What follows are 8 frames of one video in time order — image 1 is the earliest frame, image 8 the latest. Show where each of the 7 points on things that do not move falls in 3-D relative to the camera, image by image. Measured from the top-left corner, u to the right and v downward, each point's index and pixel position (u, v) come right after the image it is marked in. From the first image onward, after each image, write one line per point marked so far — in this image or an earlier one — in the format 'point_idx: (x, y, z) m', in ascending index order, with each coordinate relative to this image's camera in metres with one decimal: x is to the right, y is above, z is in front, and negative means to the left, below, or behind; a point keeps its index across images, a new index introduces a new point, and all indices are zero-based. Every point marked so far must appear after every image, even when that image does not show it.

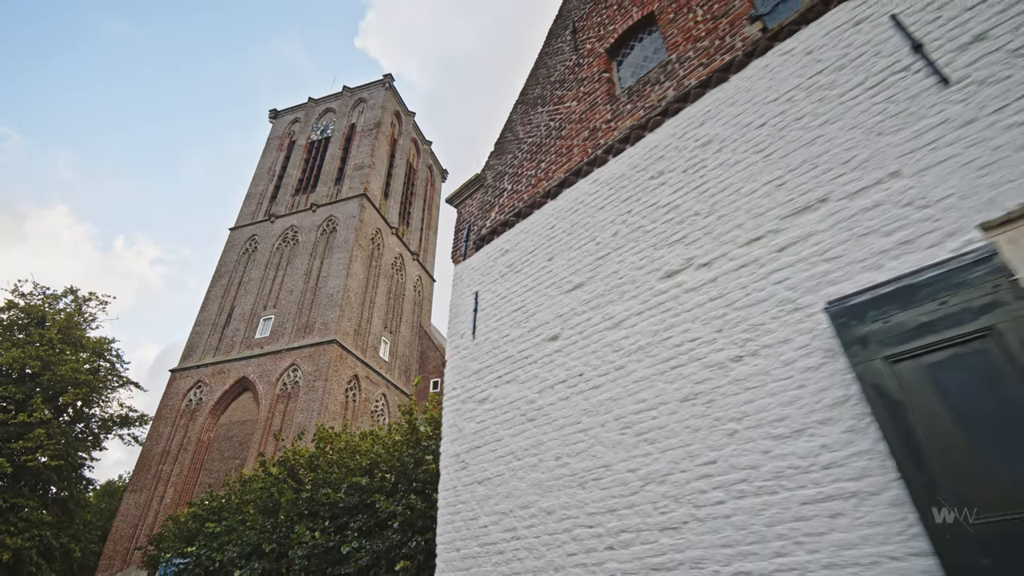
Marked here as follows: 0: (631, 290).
0: (+0.7, 0.0, +3.1) m
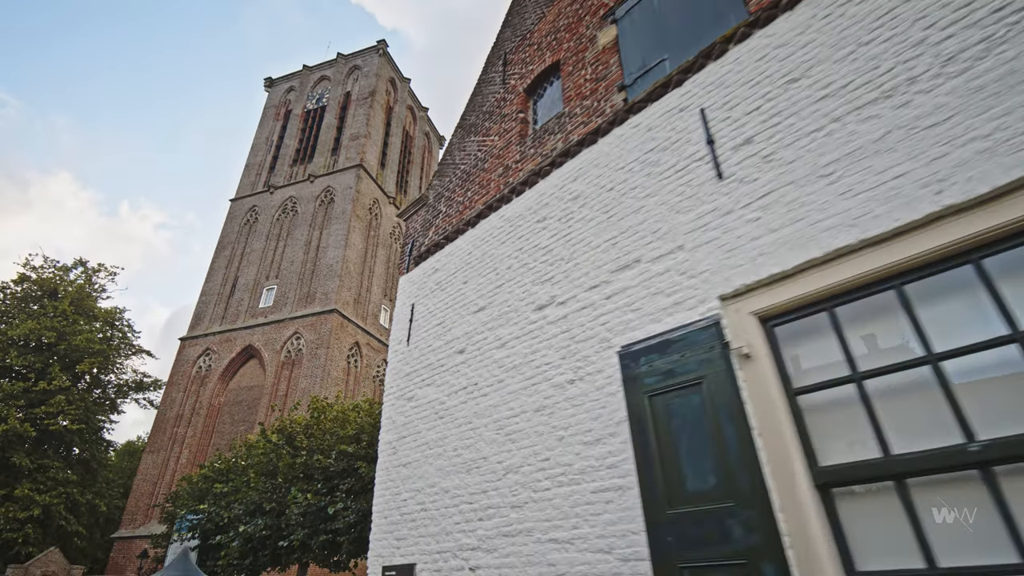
0: (0.0, -0.2, +3.8) m
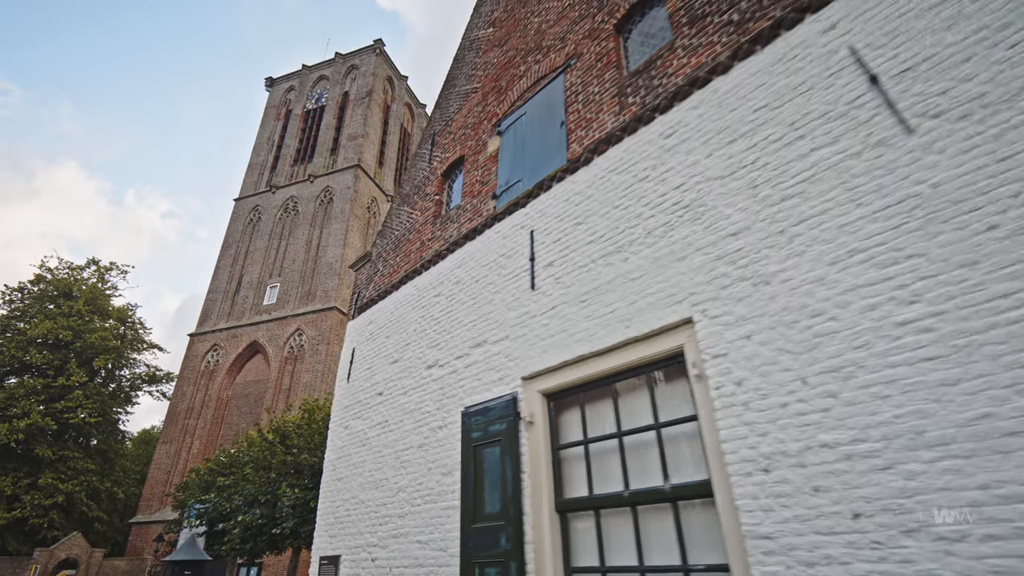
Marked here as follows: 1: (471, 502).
0: (-0.9, -0.8, +5.0) m
1: (-0.3, -1.5, +3.8) m
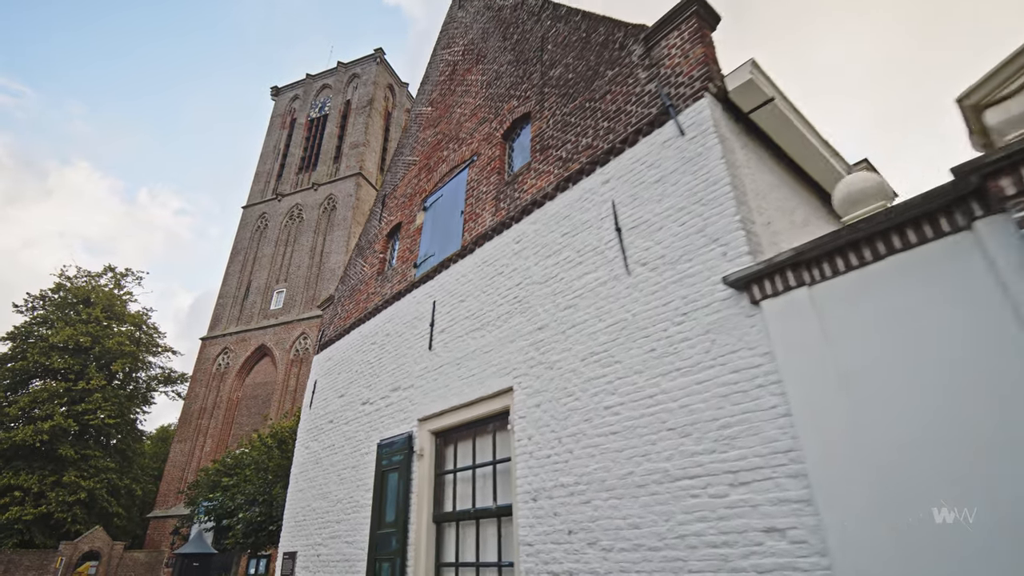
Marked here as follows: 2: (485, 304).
0: (-1.9, -1.4, +6.3) m
1: (-1.3, -2.1, +5.0) m
2: (-0.2, -0.1, +4.8) m
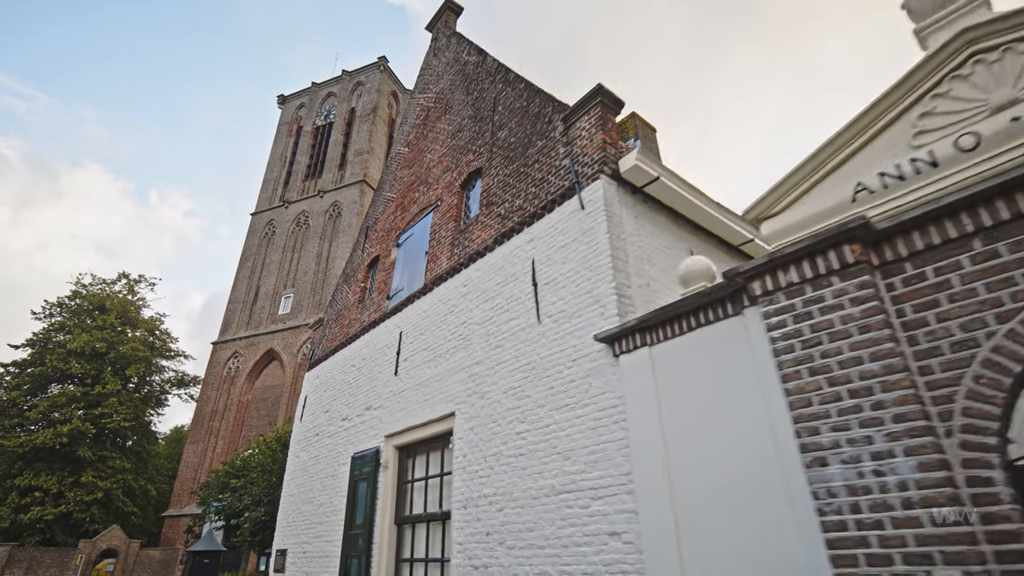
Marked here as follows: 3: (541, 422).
0: (-2.4, -1.8, +7.2) m
1: (-1.8, -2.5, +5.9) m
2: (-0.8, -0.5, +5.7) m
3: (+0.2, -1.0, +4.1) m
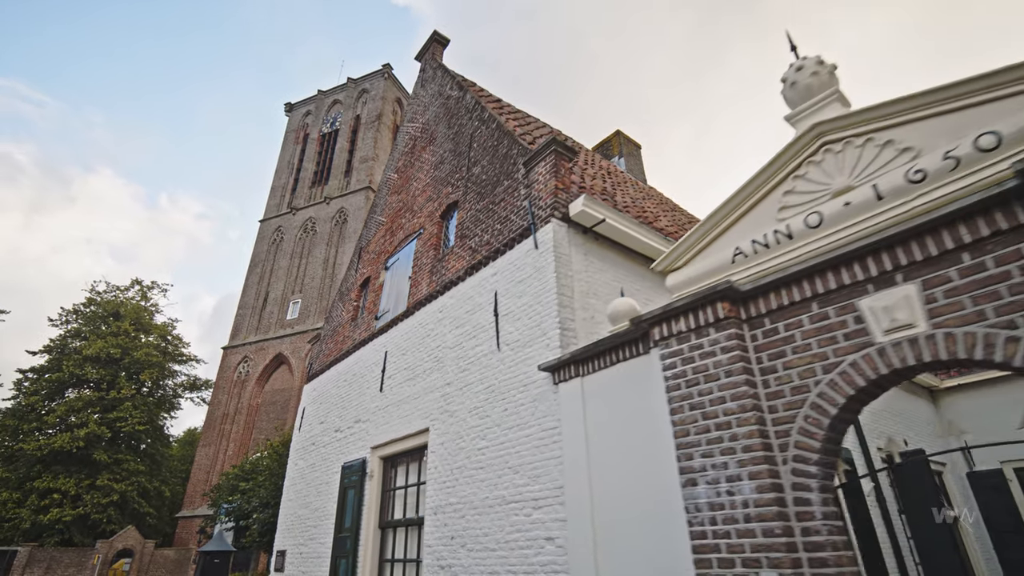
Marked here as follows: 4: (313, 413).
0: (-2.7, -2.1, +7.7) m
1: (-2.1, -2.8, +6.4) m
2: (-1.1, -0.8, +6.2) m
3: (-0.1, -1.3, +4.6) m
4: (-3.3, -2.1, +8.7) m
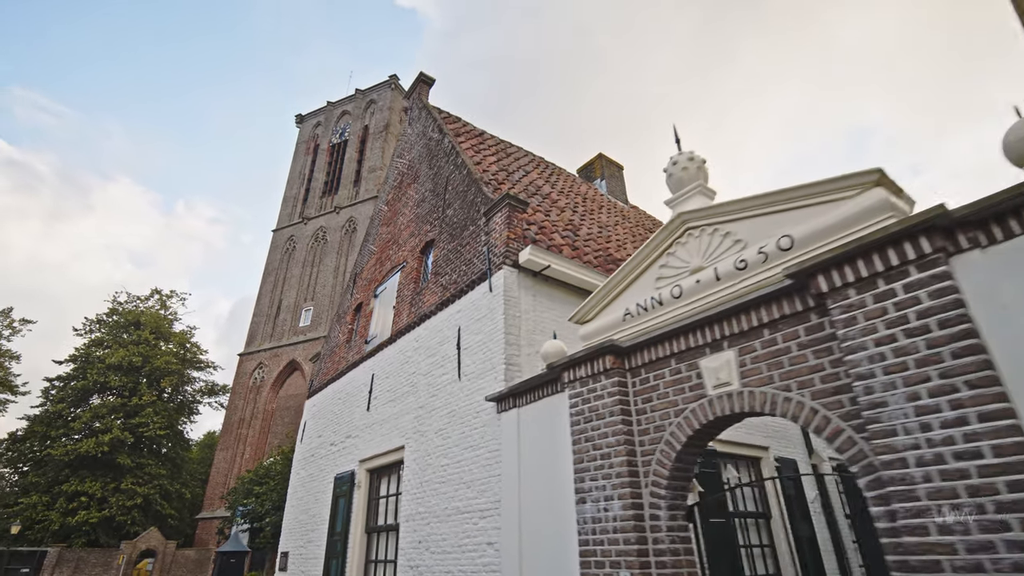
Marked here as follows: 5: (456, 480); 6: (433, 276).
0: (-3.0, -2.6, +8.6) m
1: (-2.5, -3.3, +7.3) m
2: (-1.5, -1.3, +7.0) m
3: (-0.6, -1.7, +5.4) m
4: (-3.6, -2.5, +9.5) m
5: (-0.6, -1.9, +5.3) m
6: (-1.1, +0.2, +7.2) m
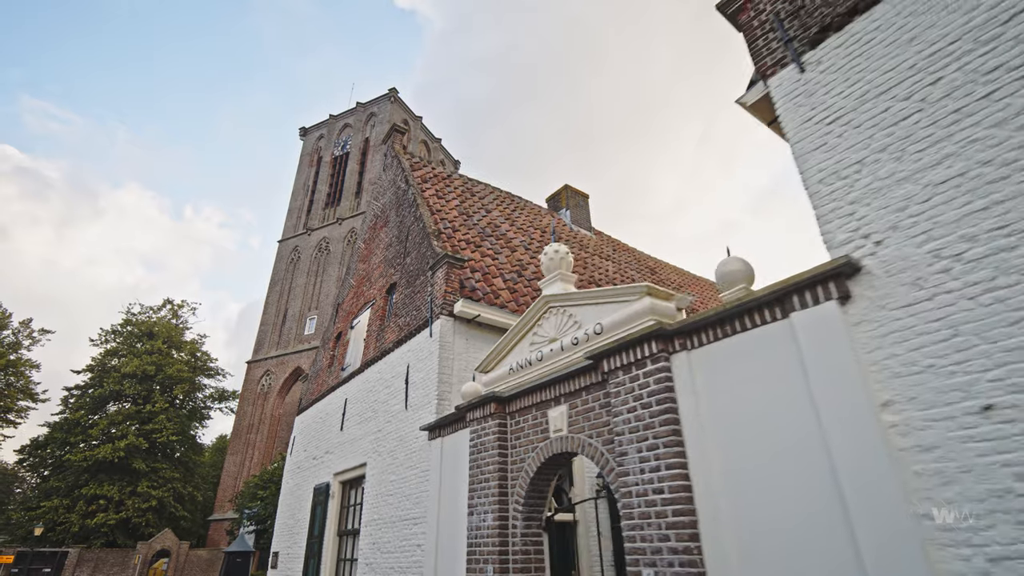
0: (-3.8, -3.2, +9.9) m
1: (-3.3, -3.9, +8.5) m
2: (-2.3, -1.9, +8.3) m
3: (-1.4, -2.4, +6.6) m
4: (-4.4, -3.2, +10.8) m
5: (-1.4, -2.5, +6.5) m
6: (-1.9, -0.4, +8.4) m
